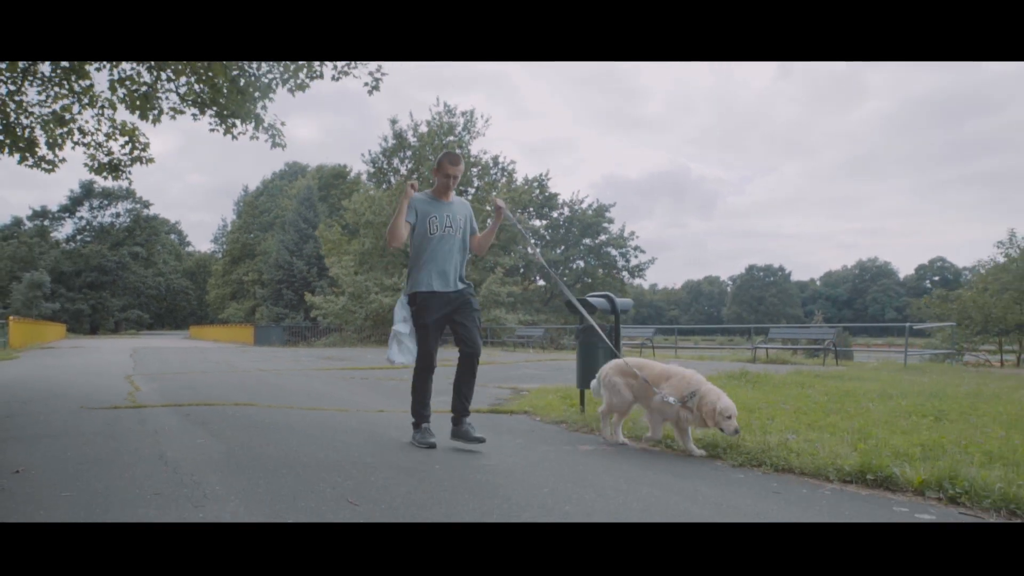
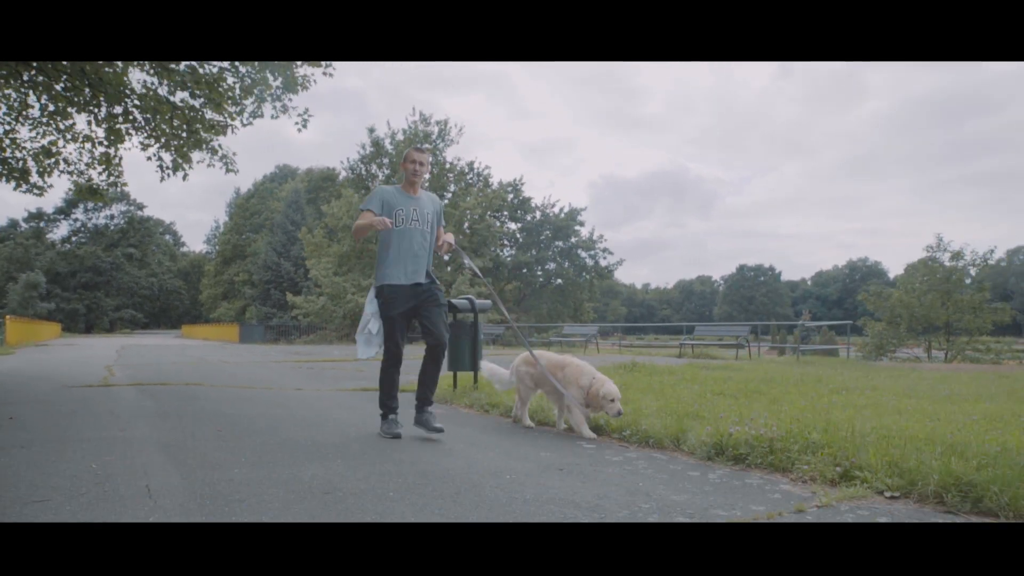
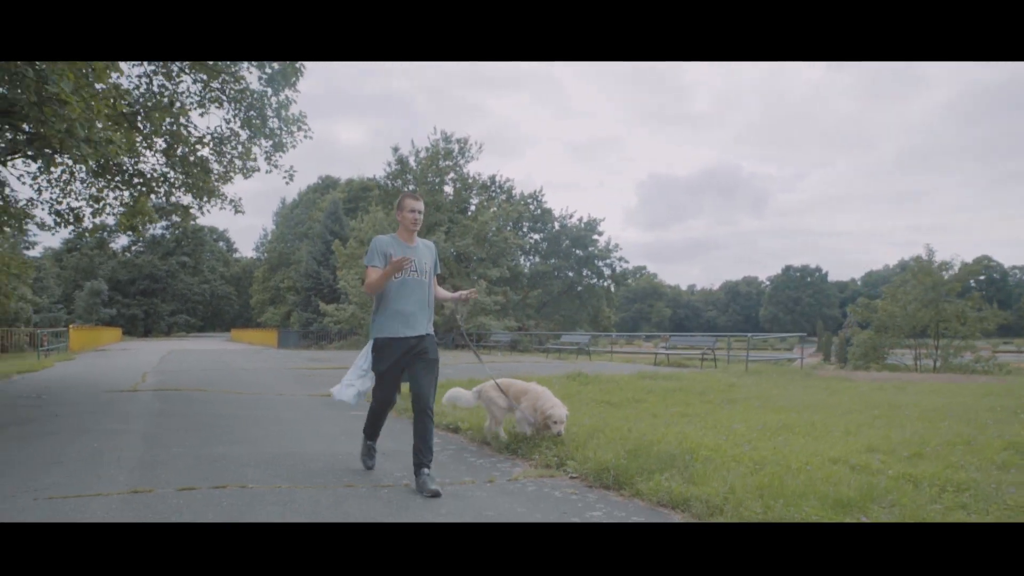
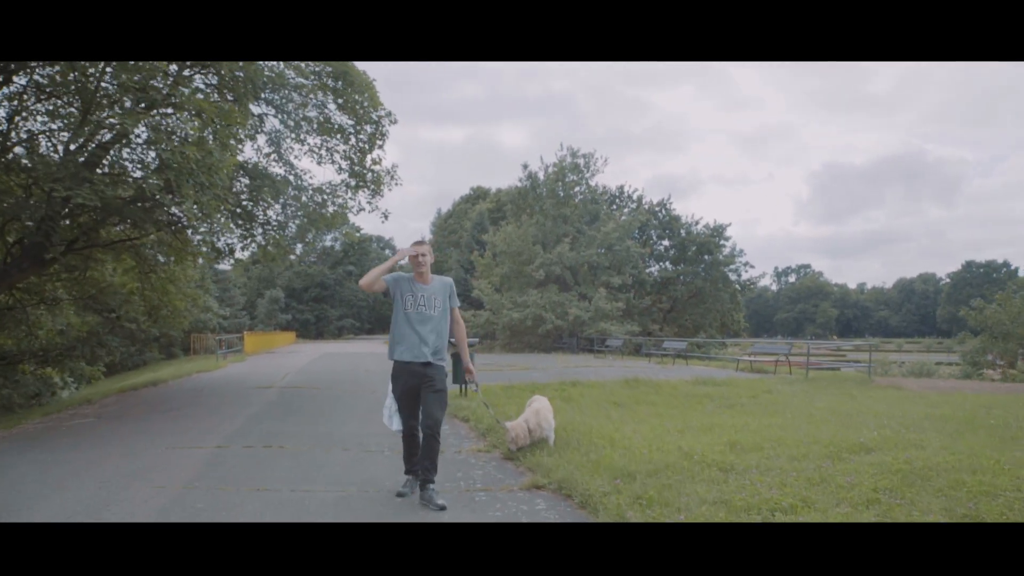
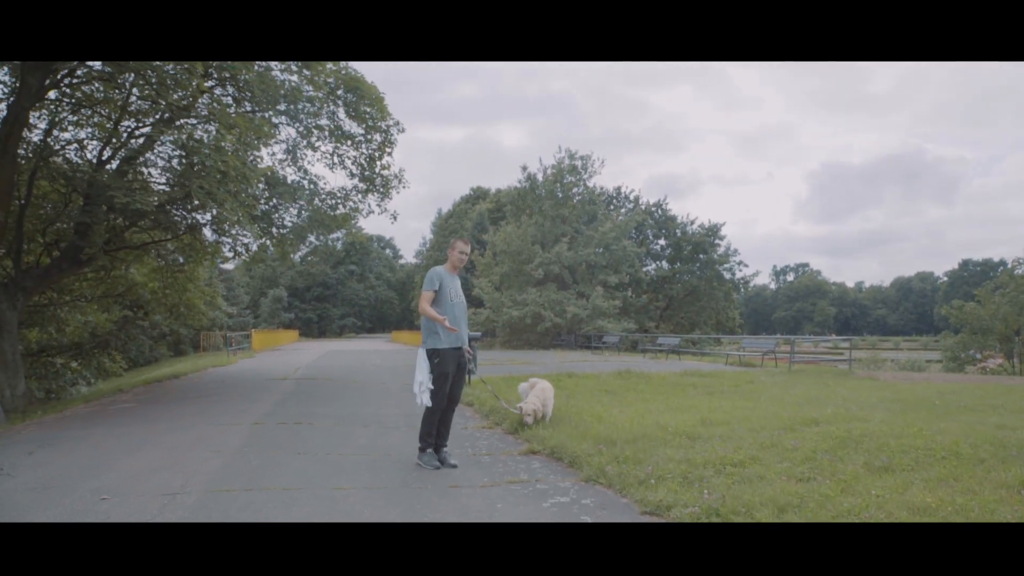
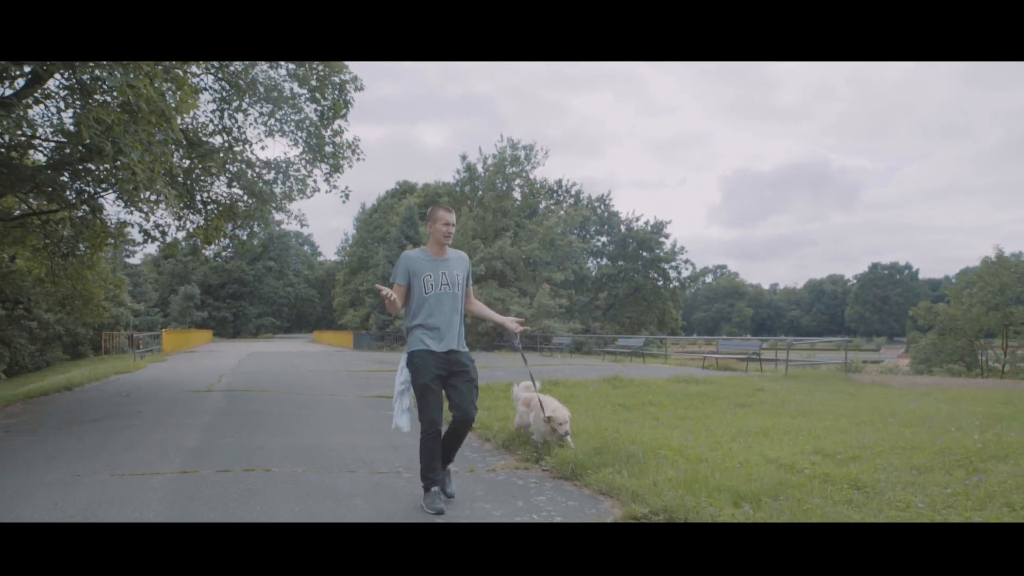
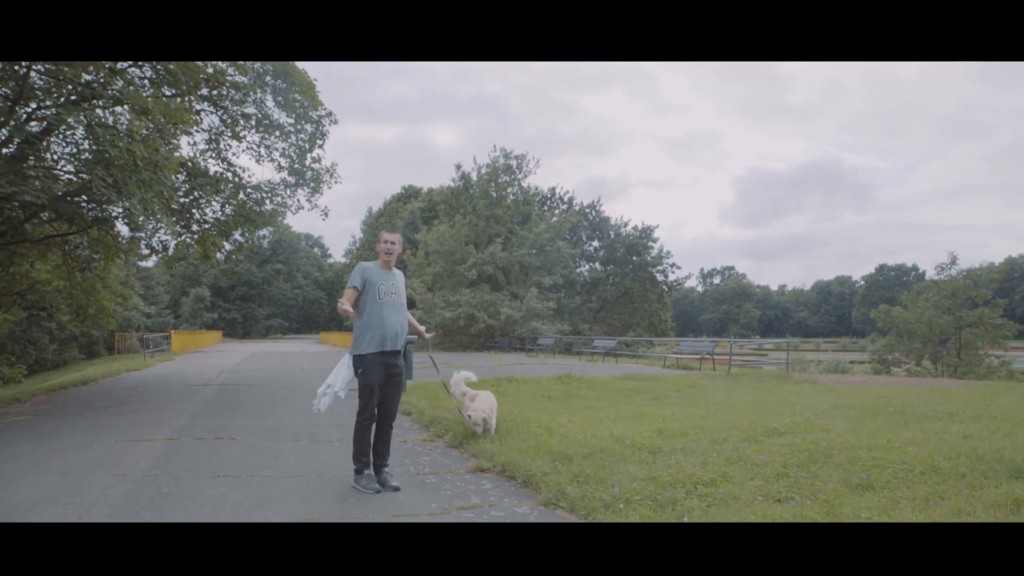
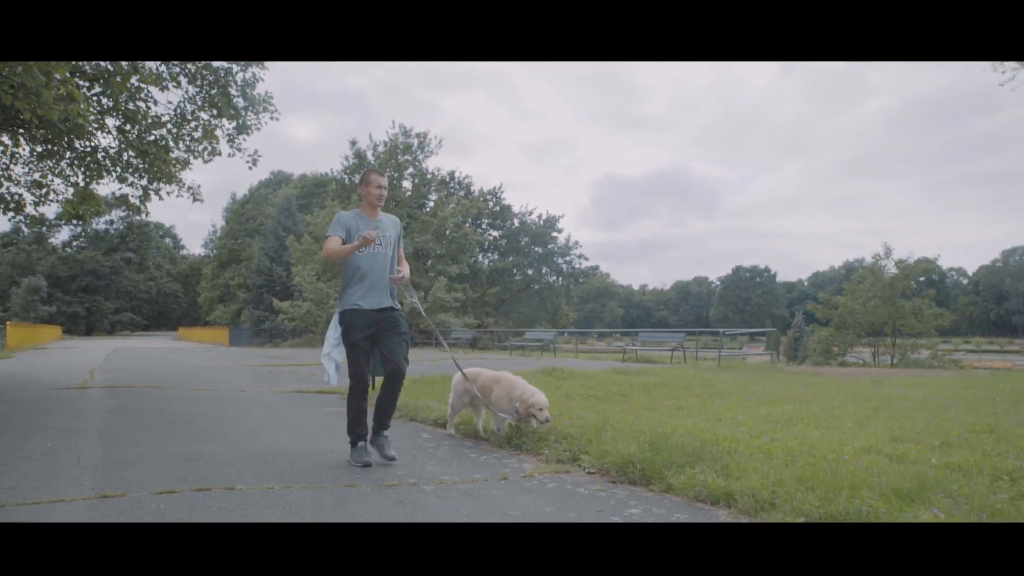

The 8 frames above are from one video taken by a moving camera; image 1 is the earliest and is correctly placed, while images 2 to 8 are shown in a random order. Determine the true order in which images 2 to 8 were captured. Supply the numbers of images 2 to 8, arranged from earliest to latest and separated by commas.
2, 8, 3, 6, 7, 5, 4
